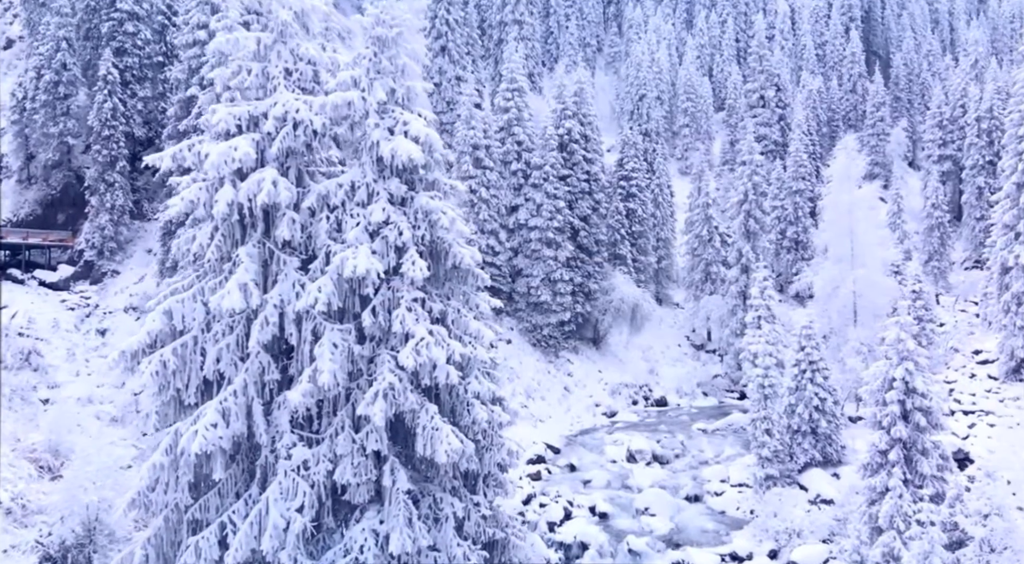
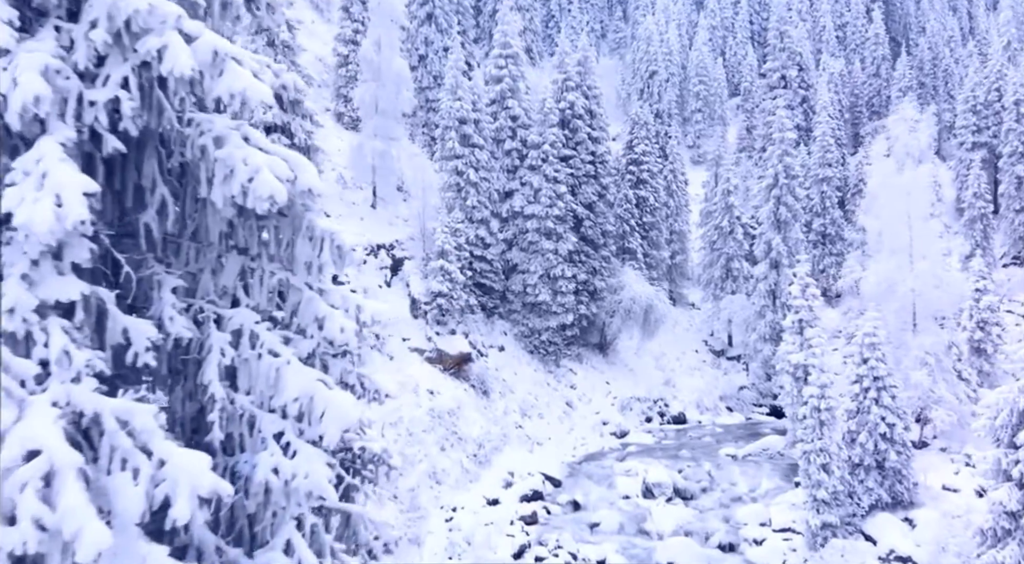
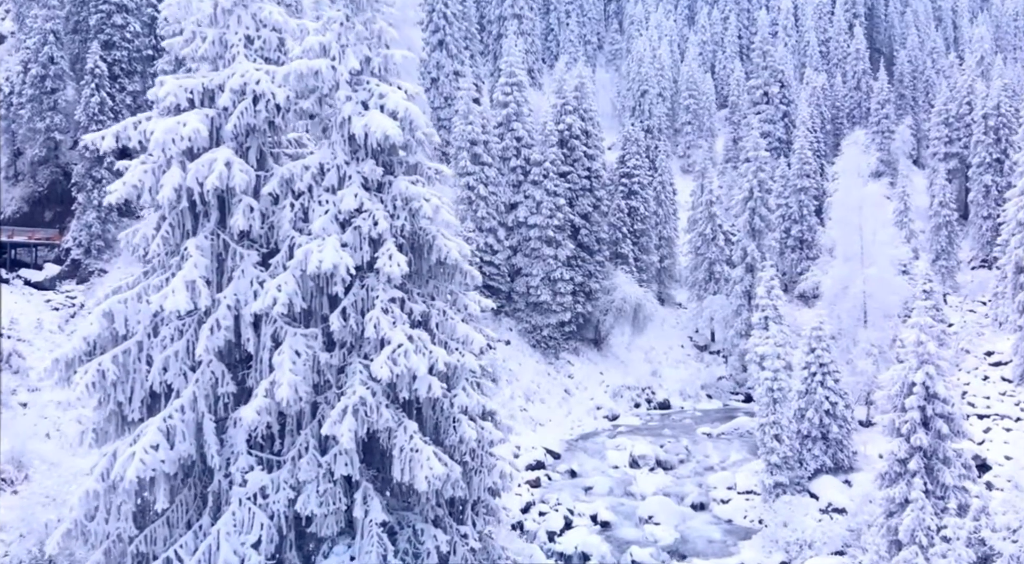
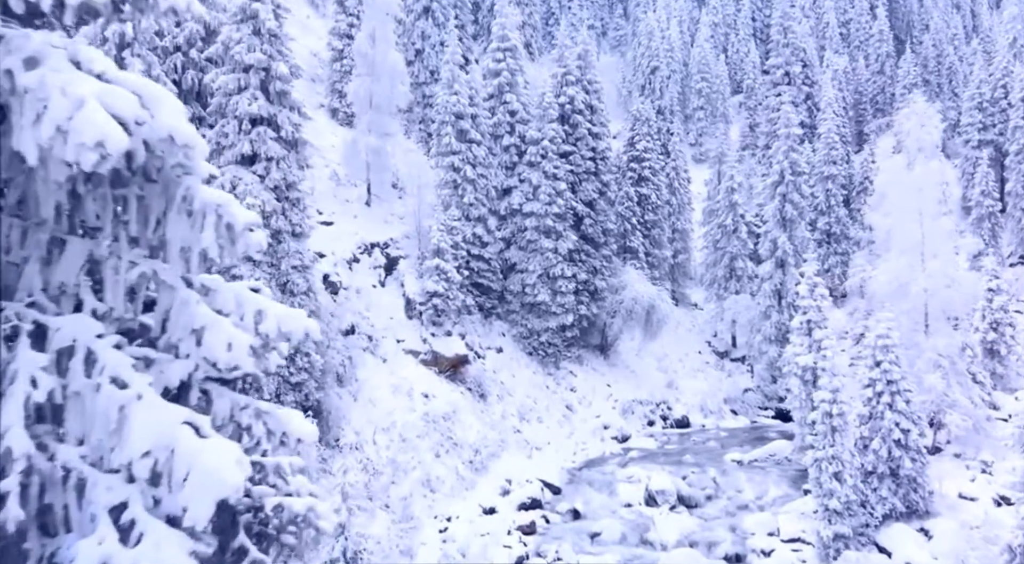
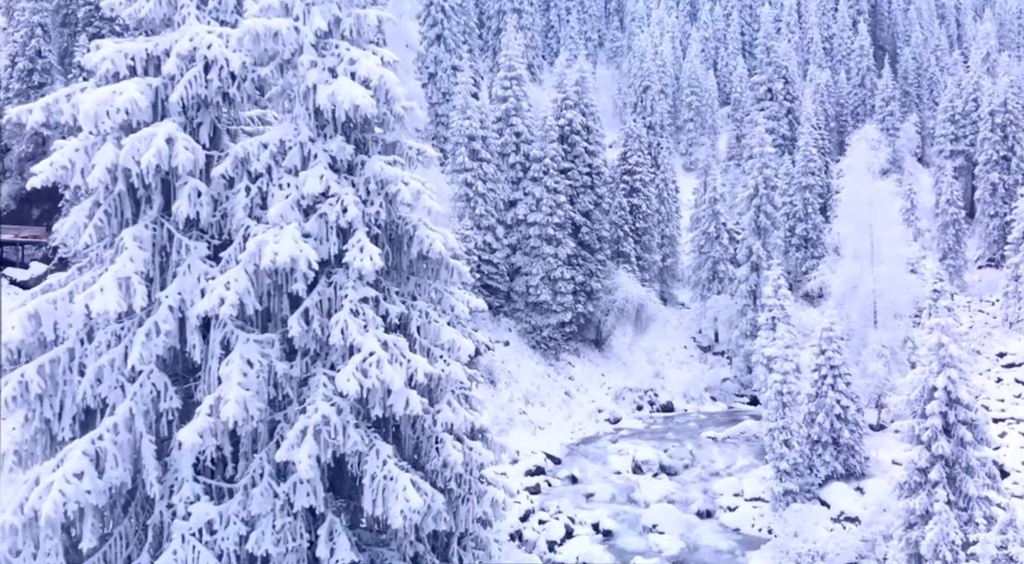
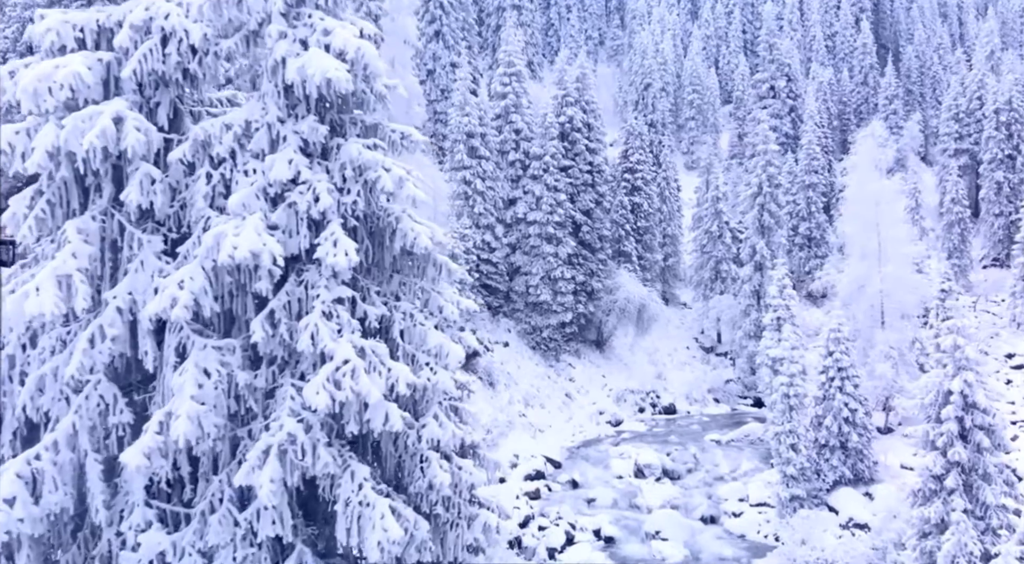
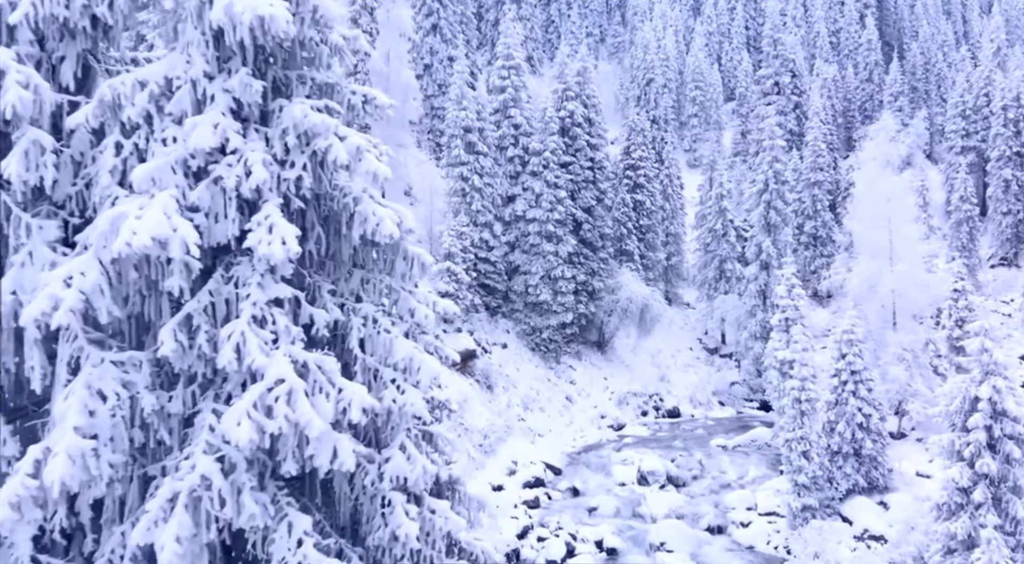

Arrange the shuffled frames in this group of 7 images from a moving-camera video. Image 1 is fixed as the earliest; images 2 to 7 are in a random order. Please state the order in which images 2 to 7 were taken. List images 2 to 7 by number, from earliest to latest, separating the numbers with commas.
3, 5, 6, 7, 2, 4
